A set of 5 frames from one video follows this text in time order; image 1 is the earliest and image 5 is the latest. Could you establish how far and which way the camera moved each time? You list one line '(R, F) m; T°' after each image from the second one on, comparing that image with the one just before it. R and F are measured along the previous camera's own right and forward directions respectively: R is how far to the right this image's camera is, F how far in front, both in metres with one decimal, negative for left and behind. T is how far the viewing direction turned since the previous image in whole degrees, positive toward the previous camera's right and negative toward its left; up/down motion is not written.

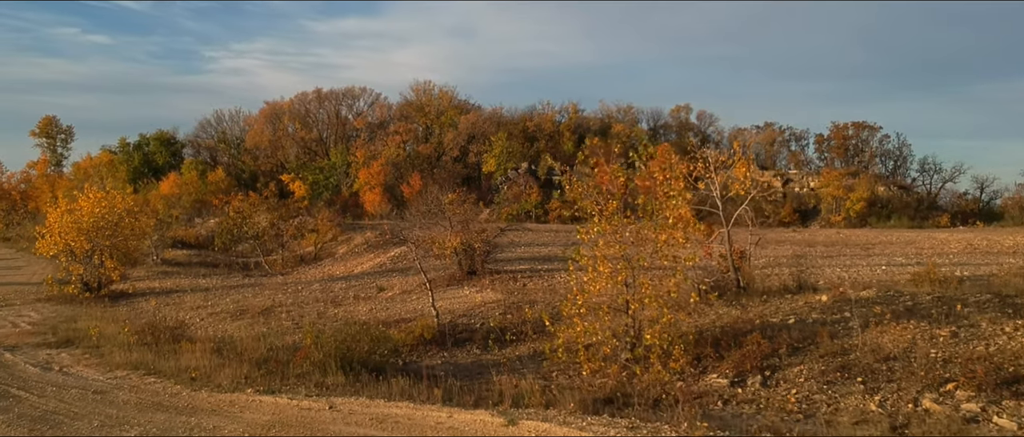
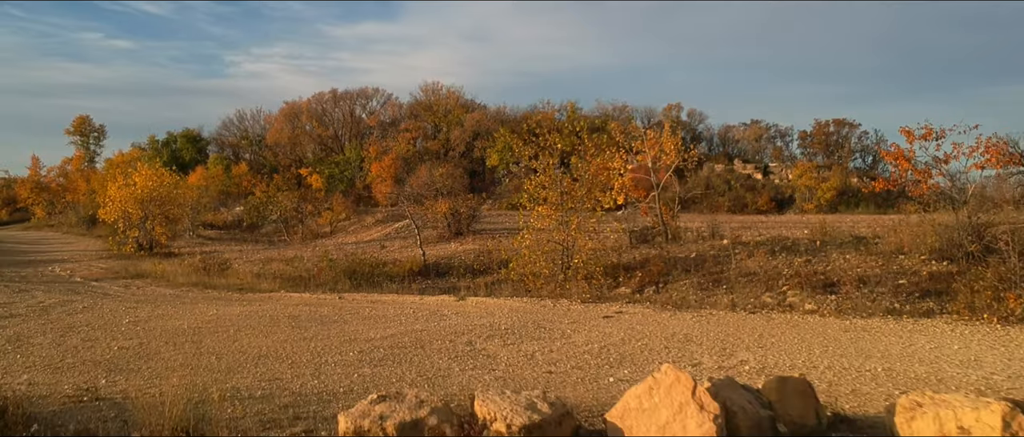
(+0.8, -4.0) m; -1°
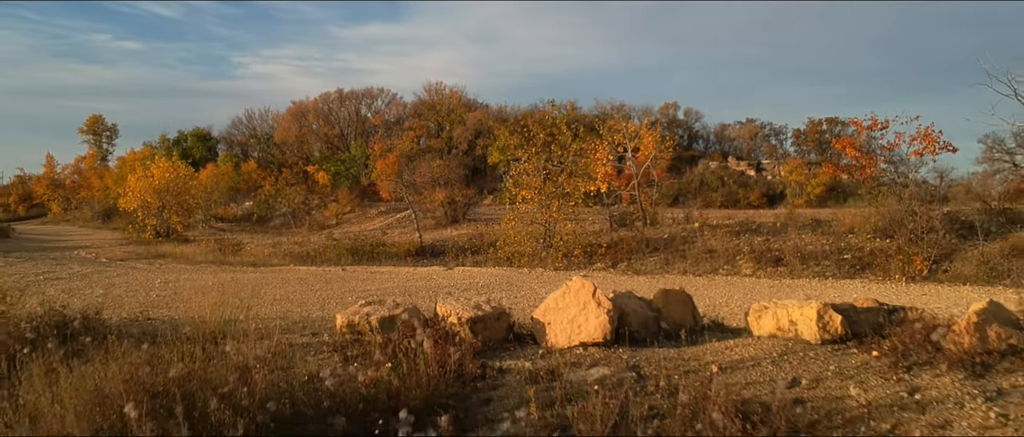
(+0.3, -1.6) m; 0°
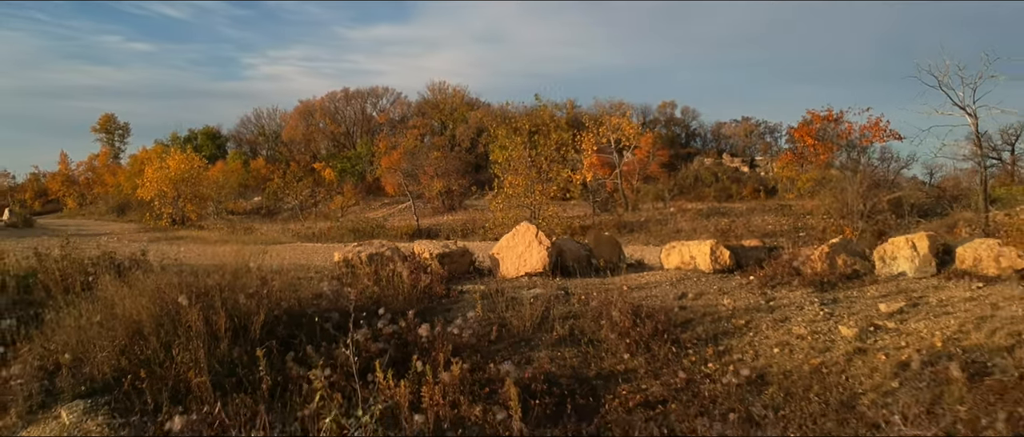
(+0.3, -1.6) m; 0°
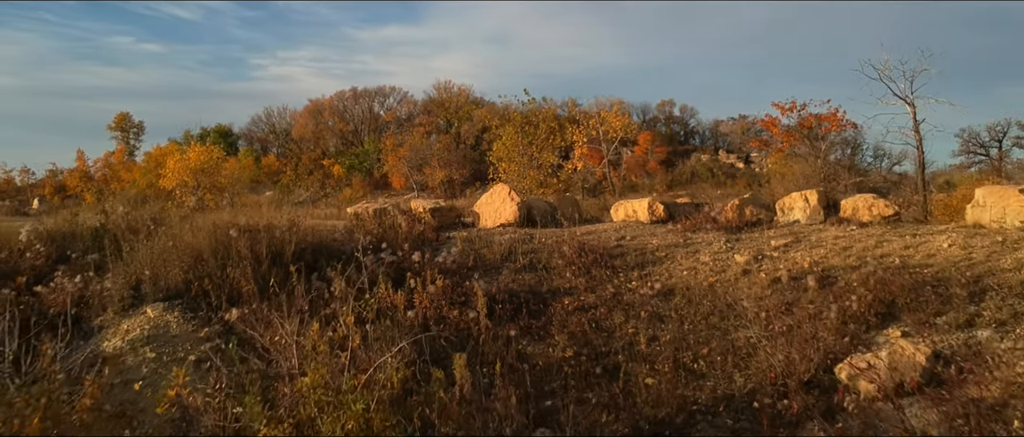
(+0.3, -1.9) m; 0°
